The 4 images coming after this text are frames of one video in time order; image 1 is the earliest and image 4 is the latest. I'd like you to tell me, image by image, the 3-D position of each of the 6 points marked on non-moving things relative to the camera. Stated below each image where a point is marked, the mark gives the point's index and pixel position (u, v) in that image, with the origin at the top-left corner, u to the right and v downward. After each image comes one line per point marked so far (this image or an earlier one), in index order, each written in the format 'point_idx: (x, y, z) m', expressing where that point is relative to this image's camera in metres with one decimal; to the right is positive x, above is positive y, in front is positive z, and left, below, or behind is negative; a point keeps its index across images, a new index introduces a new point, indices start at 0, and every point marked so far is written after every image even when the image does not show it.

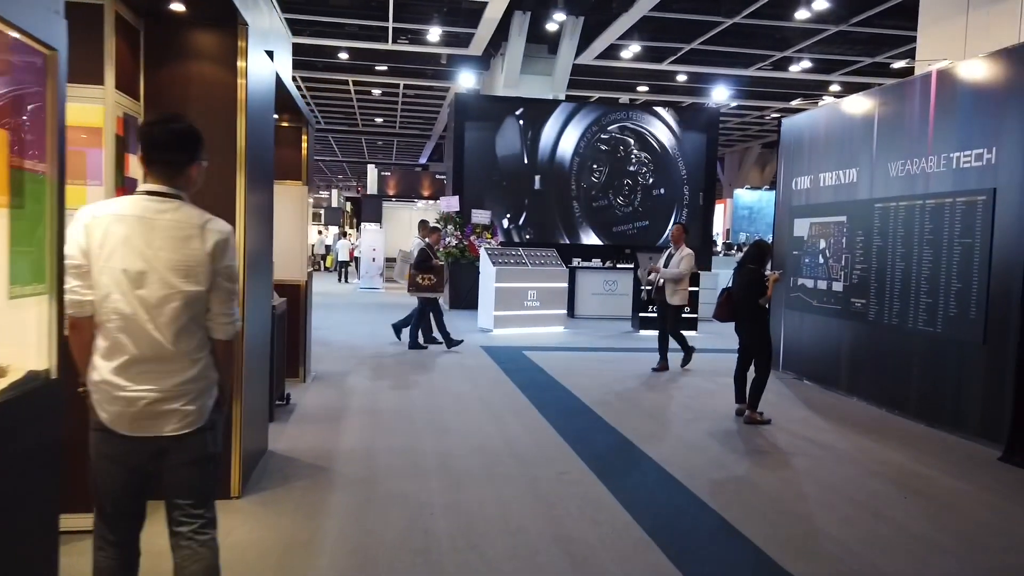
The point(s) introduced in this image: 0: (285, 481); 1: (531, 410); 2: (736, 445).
0: (-1.1, -0.9, +3.5) m
1: (+0.1, -0.8, +5.1) m
2: (+1.3, -0.9, +4.4) m
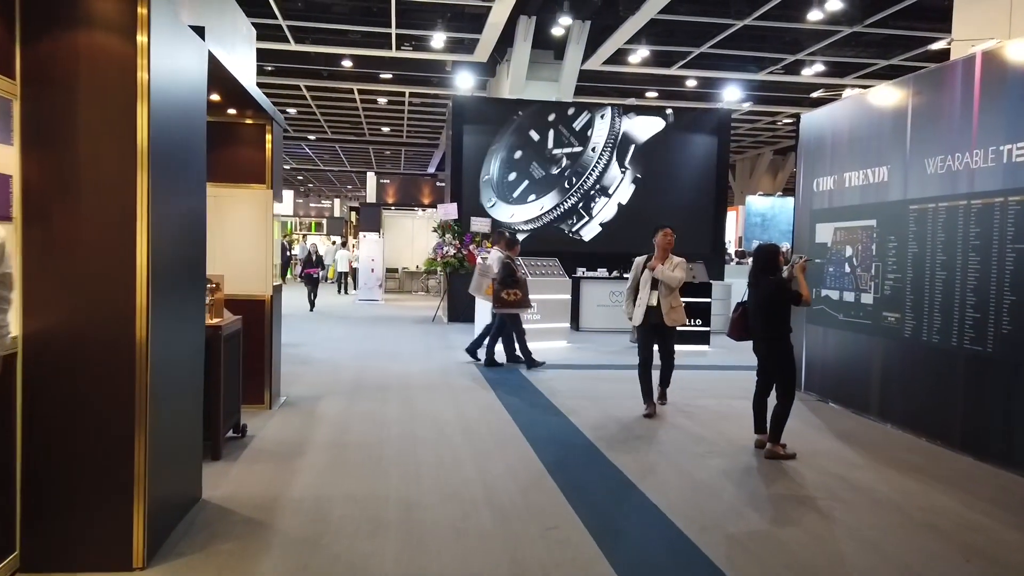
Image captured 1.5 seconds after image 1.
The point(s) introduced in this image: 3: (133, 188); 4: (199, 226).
0: (-1.2, -1.0, +2.9) m
1: (+0.1, -0.9, +4.4) m
2: (+1.2, -1.0, +3.8) m
3: (-1.2, +0.3, +2.5) m
4: (-1.3, +0.3, +3.3) m
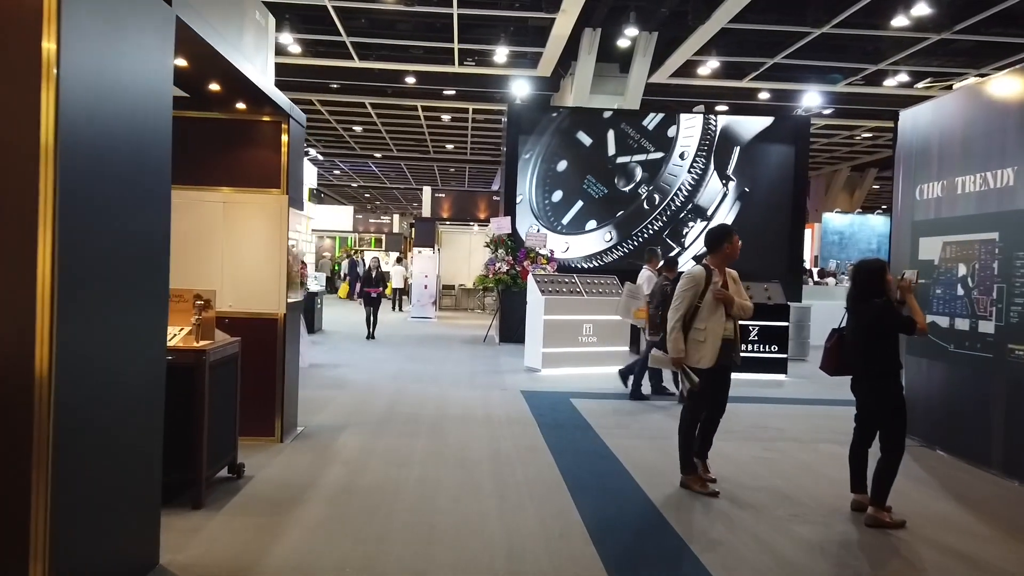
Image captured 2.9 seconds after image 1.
0: (-1.1, -1.0, +2.3) m
1: (+0.2, -1.0, +3.7) m
2: (+1.3, -1.1, +3.0) m
3: (-1.2, +0.3, +1.9) m
4: (-1.2, +0.2, +2.7) m
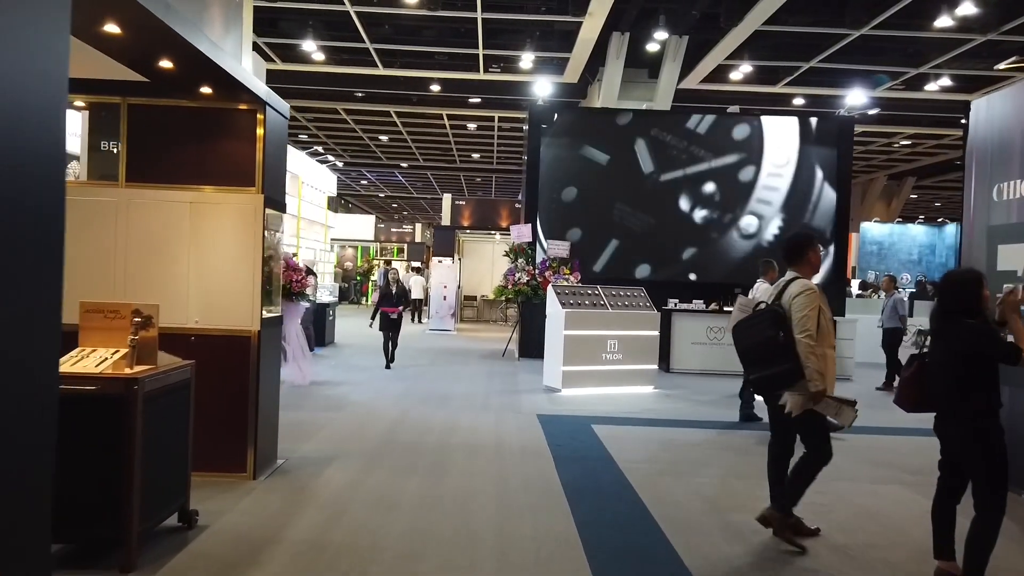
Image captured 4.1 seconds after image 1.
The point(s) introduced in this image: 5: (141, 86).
0: (-1.1, -1.1, +1.7) m
1: (+0.3, -1.1, +3.1) m
2: (+1.3, -1.1, +2.3) m
3: (-1.3, +0.3, +1.3) m
4: (-1.3, +0.2, +2.1) m
5: (-1.9, +1.0, +3.8) m
